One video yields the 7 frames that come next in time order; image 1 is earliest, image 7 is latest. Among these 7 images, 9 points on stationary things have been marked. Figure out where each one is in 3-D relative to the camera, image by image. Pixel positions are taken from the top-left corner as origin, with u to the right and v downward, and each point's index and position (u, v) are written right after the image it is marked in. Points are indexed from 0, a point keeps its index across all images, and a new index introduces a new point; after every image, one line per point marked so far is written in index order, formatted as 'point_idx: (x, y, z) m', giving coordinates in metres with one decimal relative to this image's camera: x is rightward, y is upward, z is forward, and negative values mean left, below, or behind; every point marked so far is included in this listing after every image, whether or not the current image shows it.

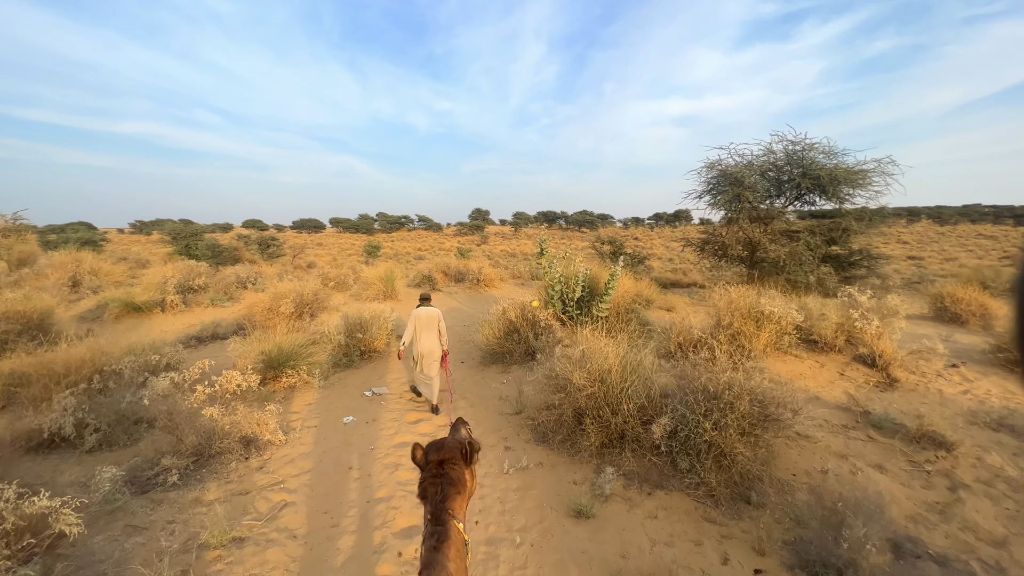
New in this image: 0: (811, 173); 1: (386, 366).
0: (+9.1, +3.5, +14.0) m
1: (-2.1, -1.3, +7.8) m
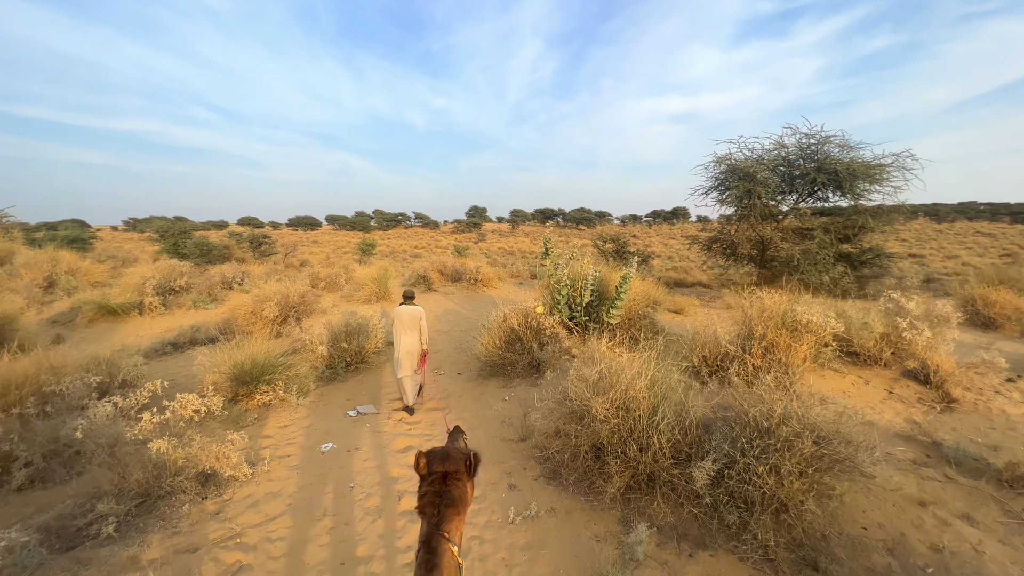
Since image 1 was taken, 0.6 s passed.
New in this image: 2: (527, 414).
0: (+9.1, +3.5, +13.3) m
1: (-2.1, -1.4, +7.0) m
2: (+0.2, -1.4, +5.1) m
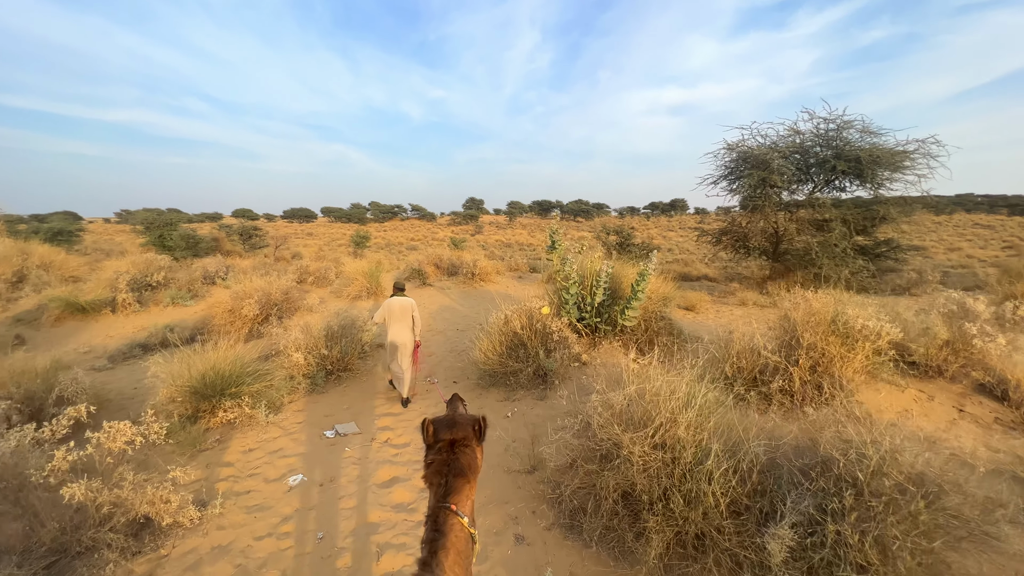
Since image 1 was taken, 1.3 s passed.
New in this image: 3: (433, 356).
0: (+9.1, +3.6, +12.5) m
1: (-2.1, -1.4, +6.2) m
2: (+0.2, -1.4, +4.3) m
3: (-1.3, -1.2, +7.6) m
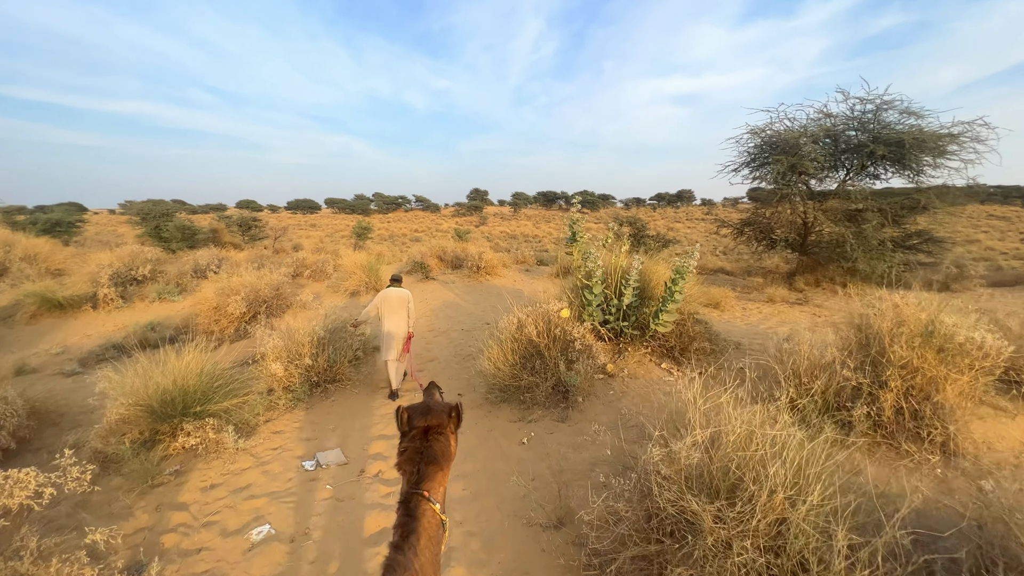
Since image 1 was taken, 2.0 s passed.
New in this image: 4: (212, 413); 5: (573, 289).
0: (+9.3, +3.7, +11.5) m
1: (-1.9, -1.3, +5.4) m
2: (+0.4, -1.4, +3.4) m
3: (-1.1, -1.1, +6.8) m
4: (-3.0, -1.2, +4.5) m
5: (+0.9, 0.0, +6.3) m
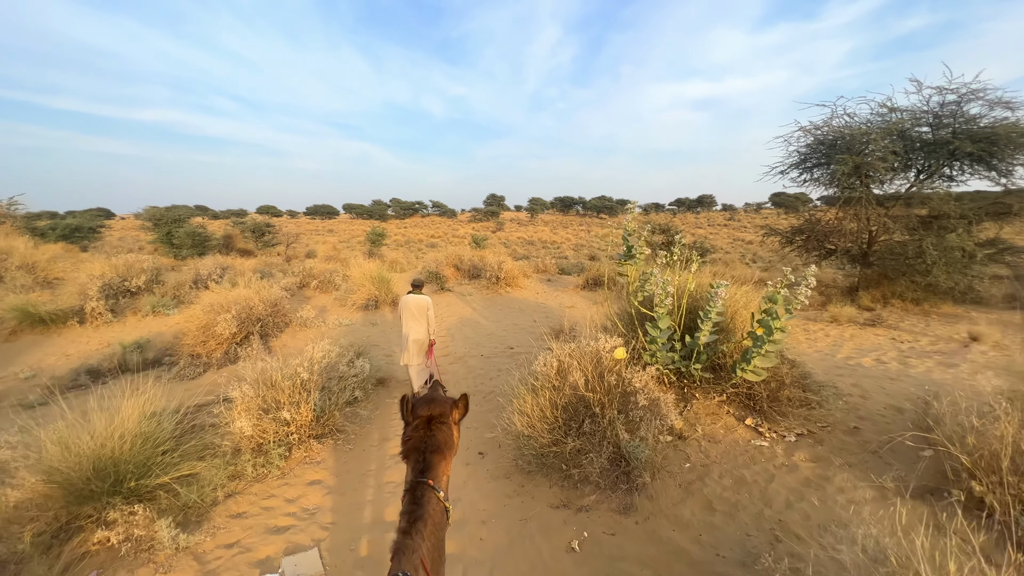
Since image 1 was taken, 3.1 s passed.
0: (+9.9, +3.3, +10.0) m
1: (-1.6, -1.6, +4.2) m
2: (+0.6, -1.7, +2.2) m
3: (-0.8, -1.4, +5.5) m
4: (-2.7, -1.5, +3.4) m
5: (+1.2, -0.3, +5.0) m
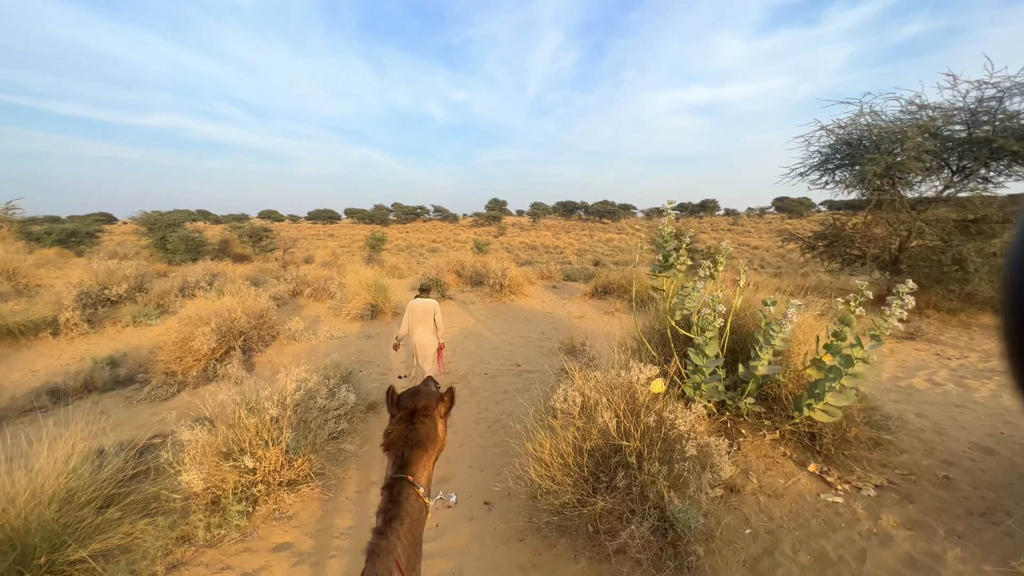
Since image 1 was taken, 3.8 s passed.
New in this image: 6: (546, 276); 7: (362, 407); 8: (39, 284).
0: (+10.0, +3.1, +9.3) m
1: (-1.5, -1.7, +3.5) m
2: (+0.7, -1.8, +1.4) m
3: (-0.7, -1.6, +4.8) m
4: (-2.6, -1.6, +2.6) m
5: (+1.3, -0.4, +4.3) m
6: (+1.5, +0.5, +19.4) m
7: (-1.7, -1.3, +5.1) m
8: (-13.6, +0.1, +13.2) m
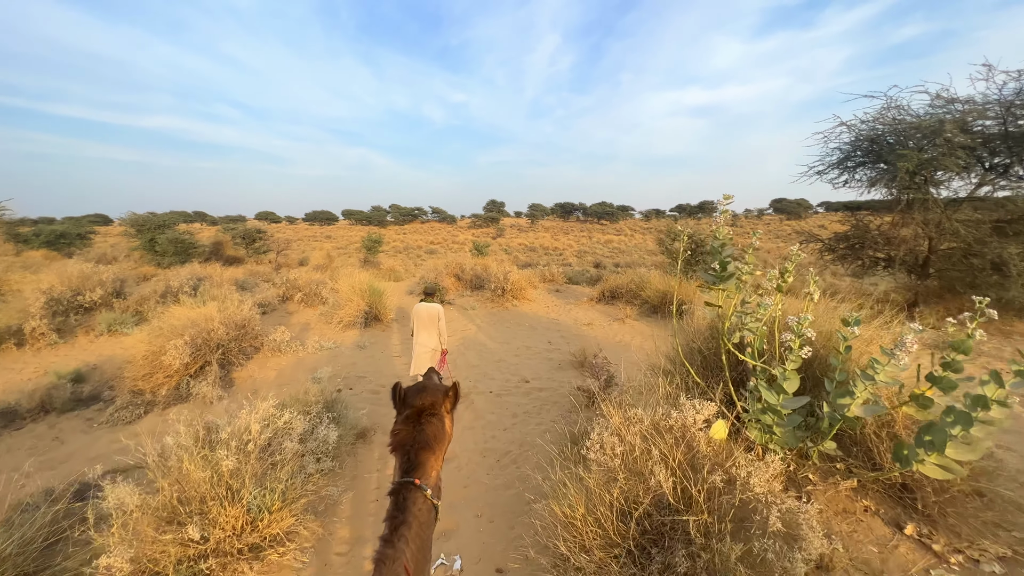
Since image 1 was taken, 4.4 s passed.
0: (+10.1, +3.0, +8.6) m
1: (-1.4, -1.8, +2.7) m
2: (+0.9, -1.9, +0.7) m
3: (-0.5, -1.7, +4.1) m
4: (-2.4, -1.7, +1.9) m
5: (+1.5, -0.5, +3.6) m
6: (+1.5, +0.4, +18.7) m
7: (-1.6, -1.4, +4.4) m
8: (-13.6, 0.0, +12.5) m
